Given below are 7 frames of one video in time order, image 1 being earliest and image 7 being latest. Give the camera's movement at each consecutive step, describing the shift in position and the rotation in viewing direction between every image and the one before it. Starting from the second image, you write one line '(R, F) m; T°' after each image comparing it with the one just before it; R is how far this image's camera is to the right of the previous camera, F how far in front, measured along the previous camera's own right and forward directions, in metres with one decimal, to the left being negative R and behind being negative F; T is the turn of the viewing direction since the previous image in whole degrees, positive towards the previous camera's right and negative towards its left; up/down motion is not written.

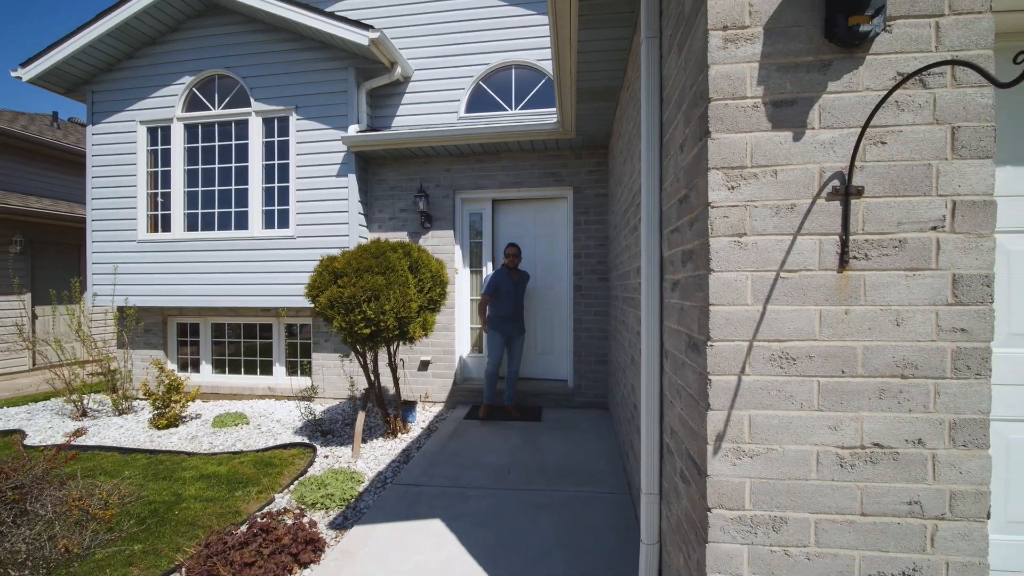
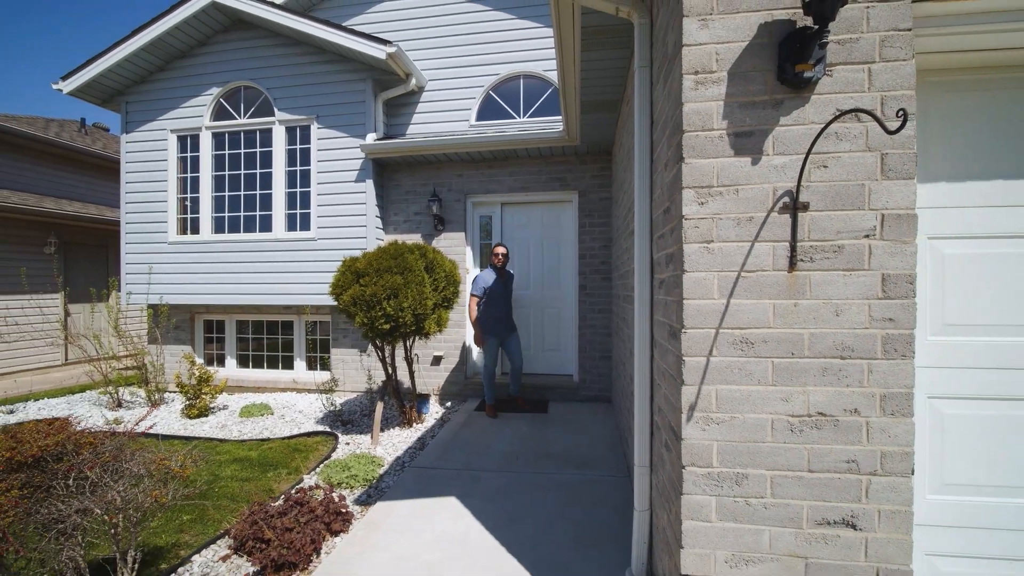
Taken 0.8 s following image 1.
(0.0, -0.3) m; -1°
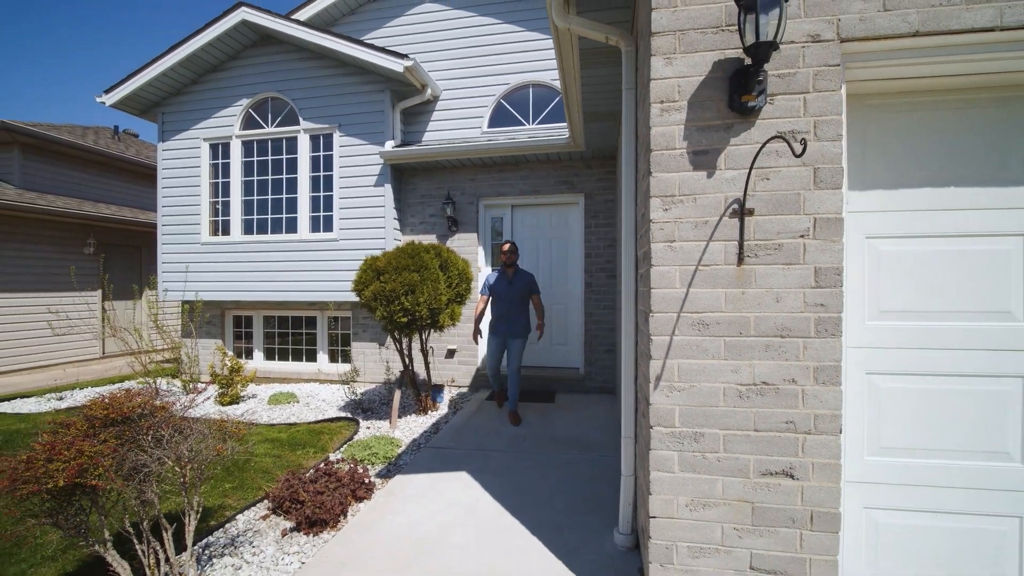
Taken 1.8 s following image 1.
(+0.1, -0.3) m; -2°
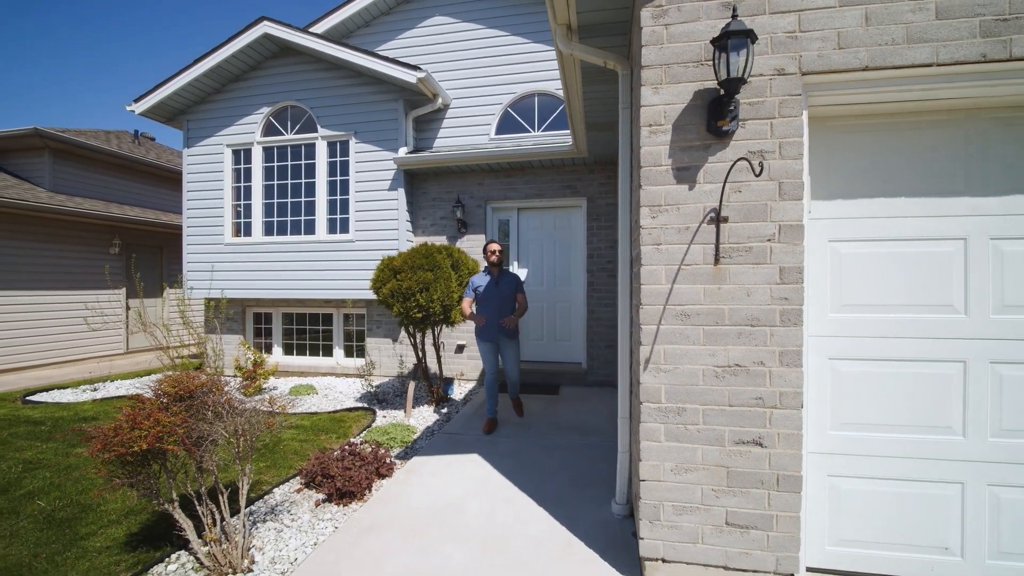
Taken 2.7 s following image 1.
(0.0, -0.3) m; -1°
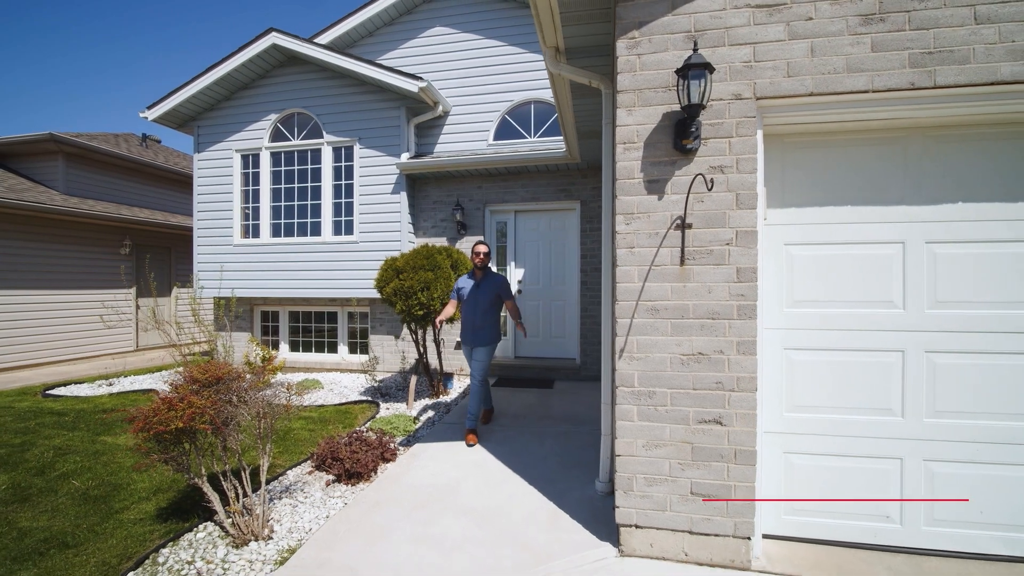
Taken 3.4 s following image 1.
(0.0, -0.3) m; 0°
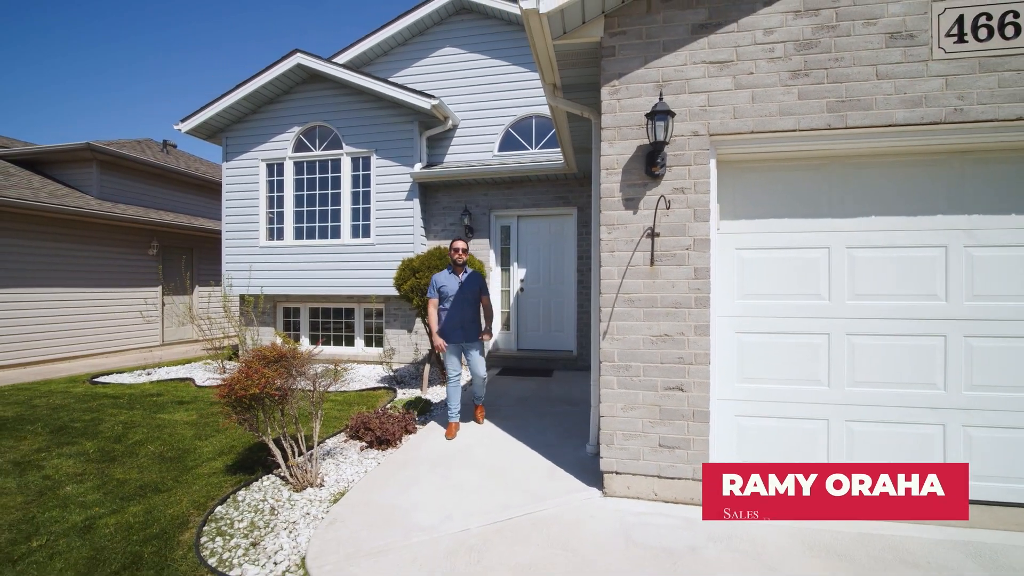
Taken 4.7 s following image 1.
(0.0, -0.6) m; 0°
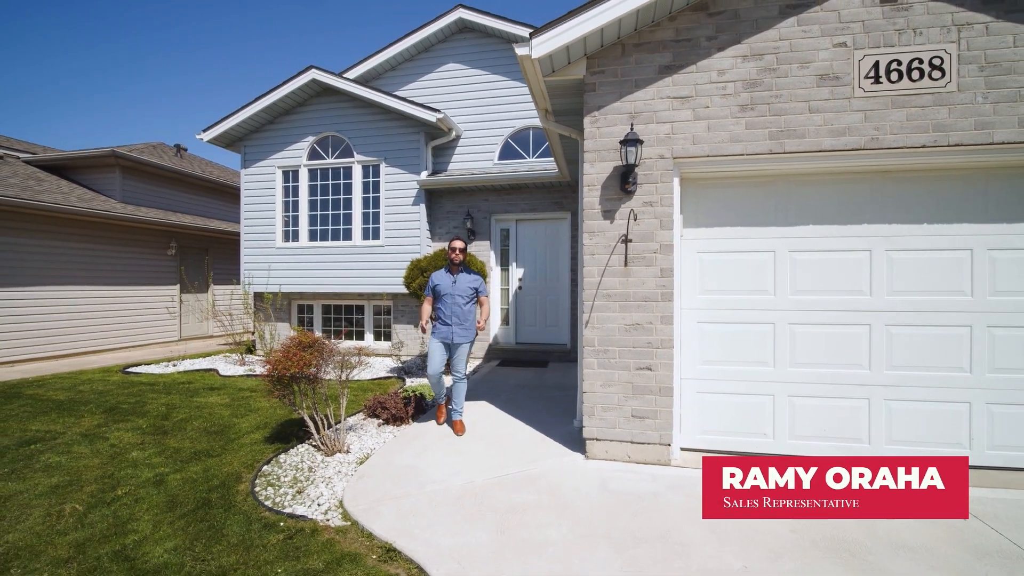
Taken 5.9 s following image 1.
(0.0, -0.6) m; 0°
